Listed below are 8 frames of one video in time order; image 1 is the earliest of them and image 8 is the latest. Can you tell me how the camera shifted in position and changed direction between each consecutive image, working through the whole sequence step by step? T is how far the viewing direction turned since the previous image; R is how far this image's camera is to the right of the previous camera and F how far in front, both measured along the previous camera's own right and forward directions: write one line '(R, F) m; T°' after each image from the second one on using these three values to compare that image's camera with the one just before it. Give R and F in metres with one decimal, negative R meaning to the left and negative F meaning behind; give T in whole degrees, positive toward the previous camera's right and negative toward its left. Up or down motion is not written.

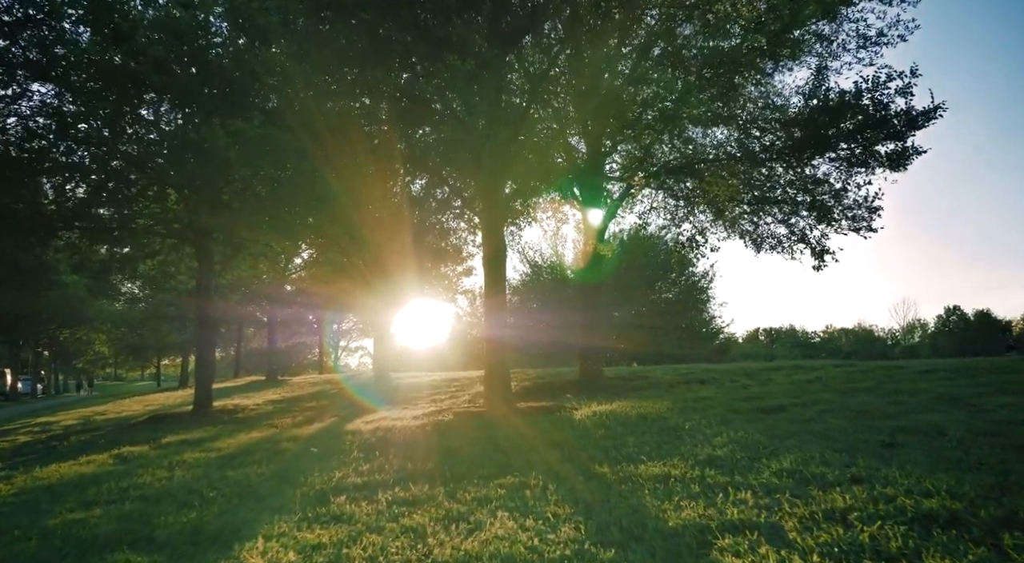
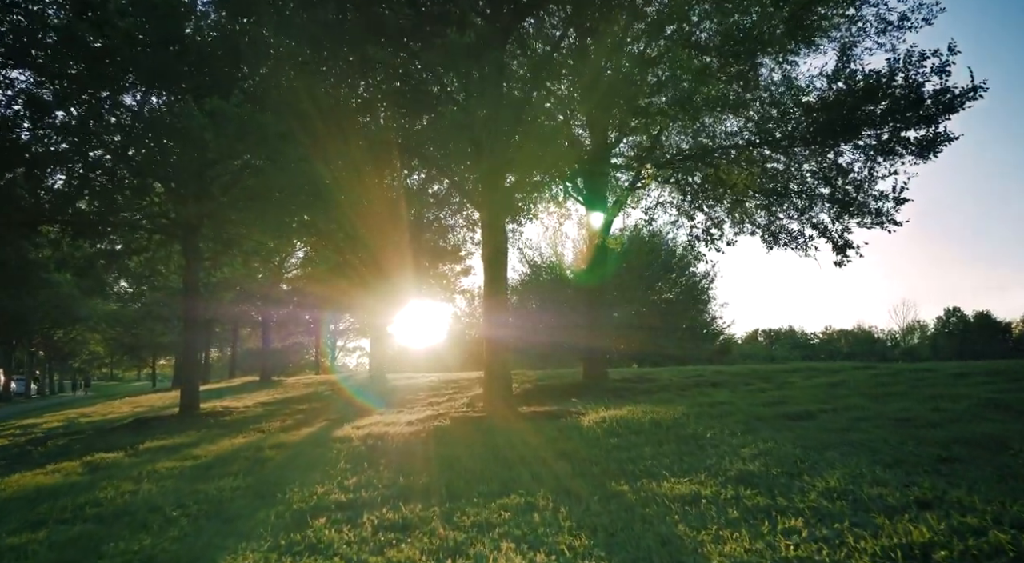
(-0.1, +0.9) m; 0°
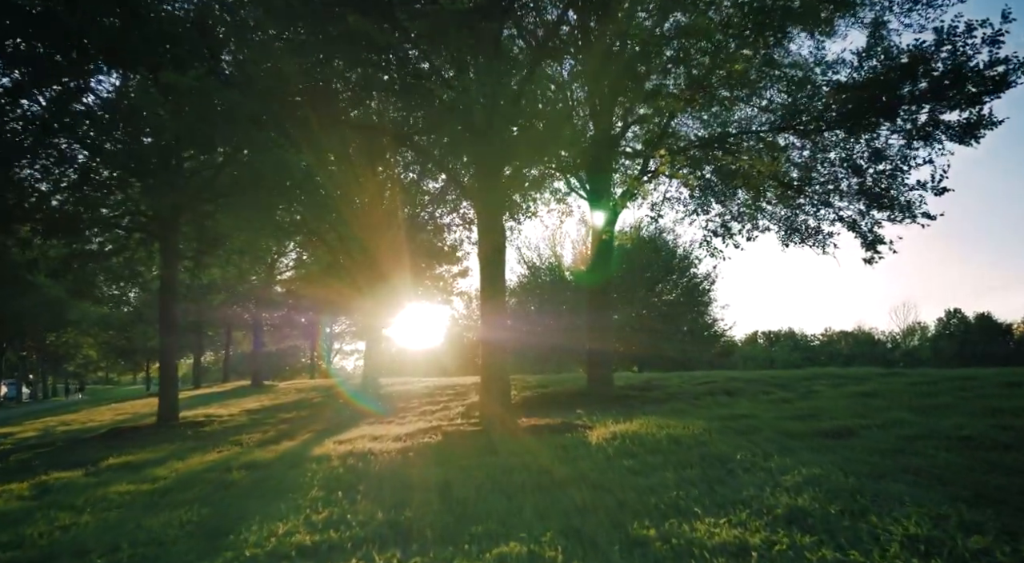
(0.0, +1.2) m; 0°
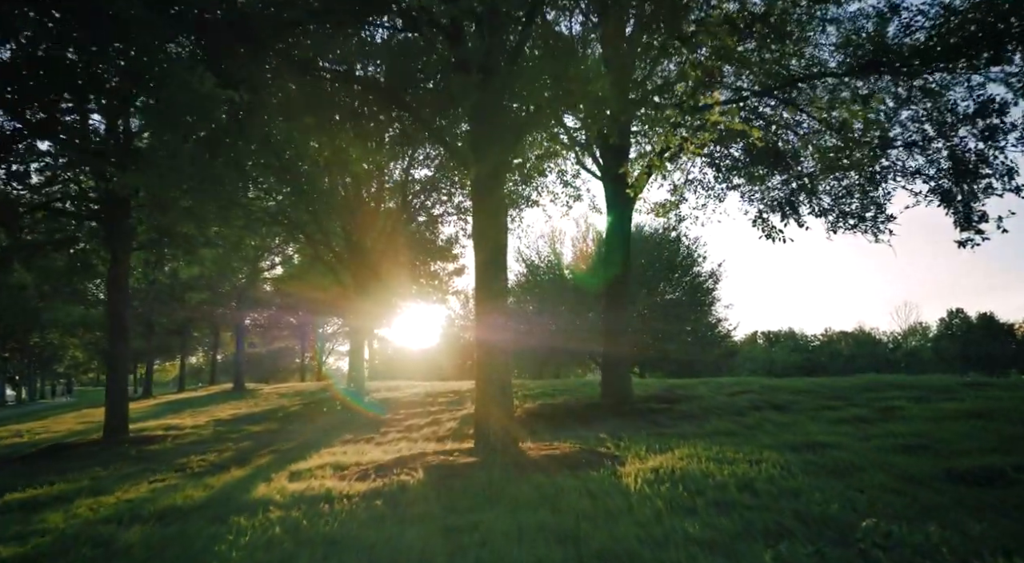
(-0.1, +2.6) m; 0°
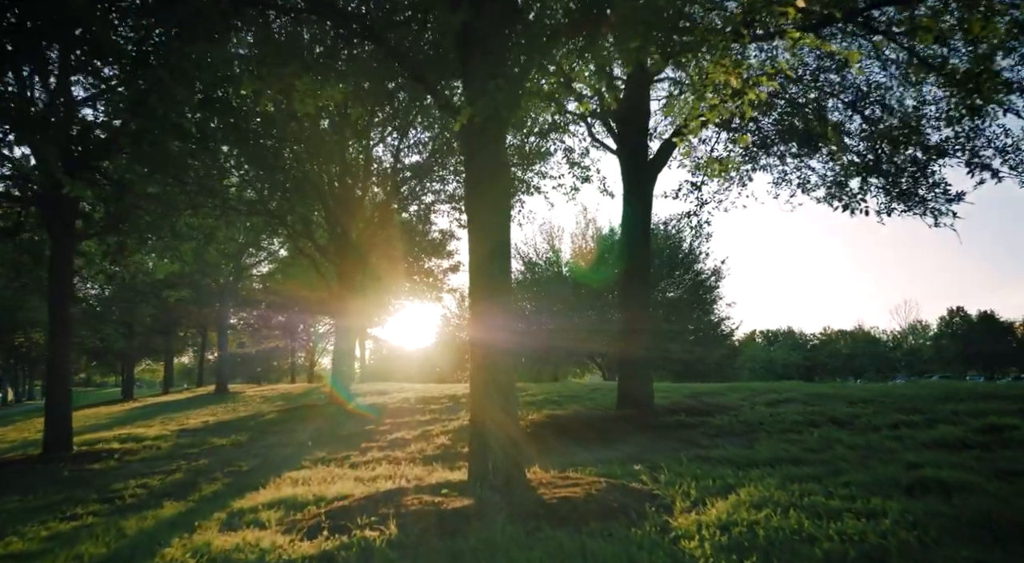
(-0.1, +2.2) m; 0°
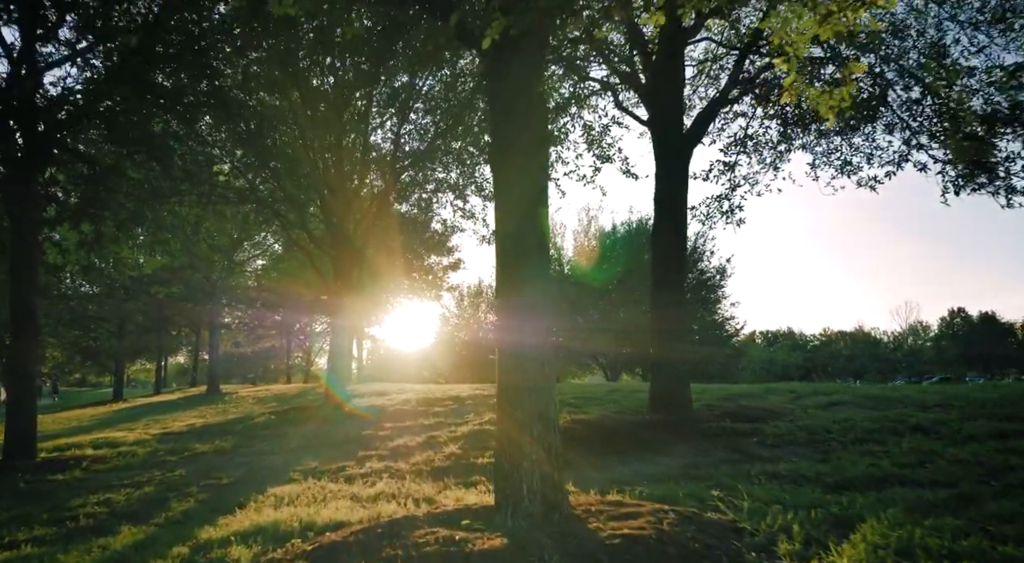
(-0.4, +1.5) m; 0°
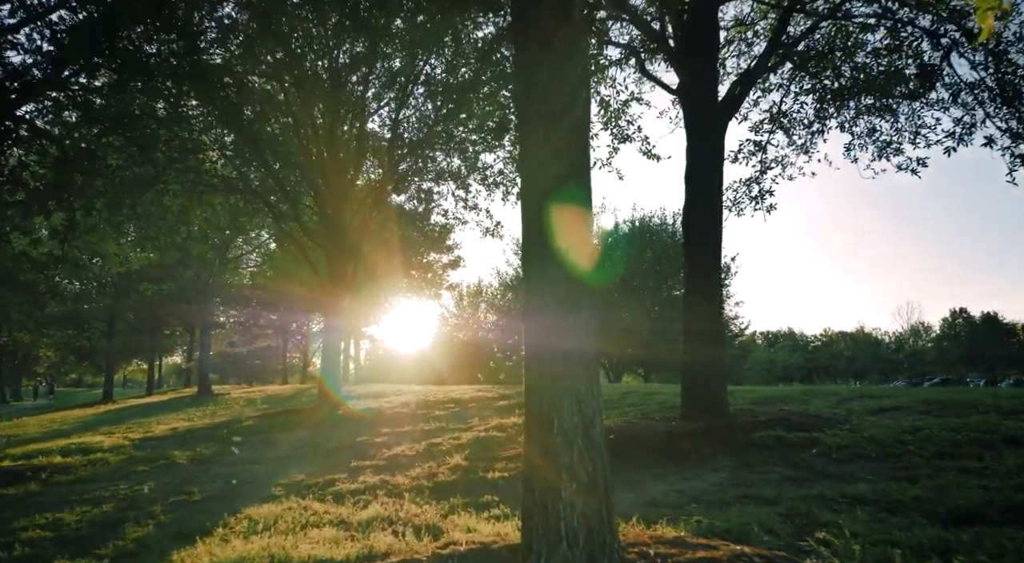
(-0.2, +1.4) m; 0°
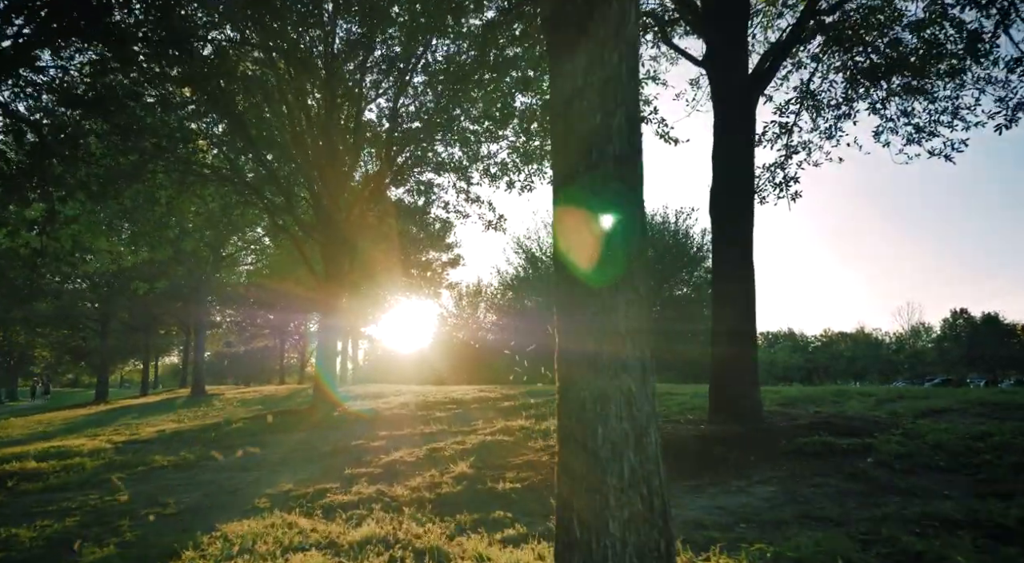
(-0.2, +0.9) m; 0°
